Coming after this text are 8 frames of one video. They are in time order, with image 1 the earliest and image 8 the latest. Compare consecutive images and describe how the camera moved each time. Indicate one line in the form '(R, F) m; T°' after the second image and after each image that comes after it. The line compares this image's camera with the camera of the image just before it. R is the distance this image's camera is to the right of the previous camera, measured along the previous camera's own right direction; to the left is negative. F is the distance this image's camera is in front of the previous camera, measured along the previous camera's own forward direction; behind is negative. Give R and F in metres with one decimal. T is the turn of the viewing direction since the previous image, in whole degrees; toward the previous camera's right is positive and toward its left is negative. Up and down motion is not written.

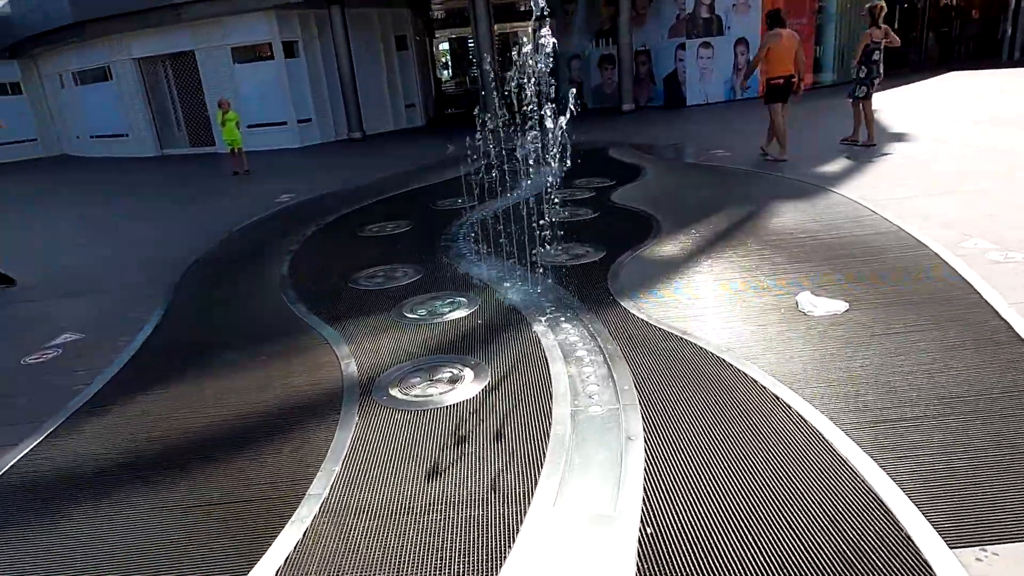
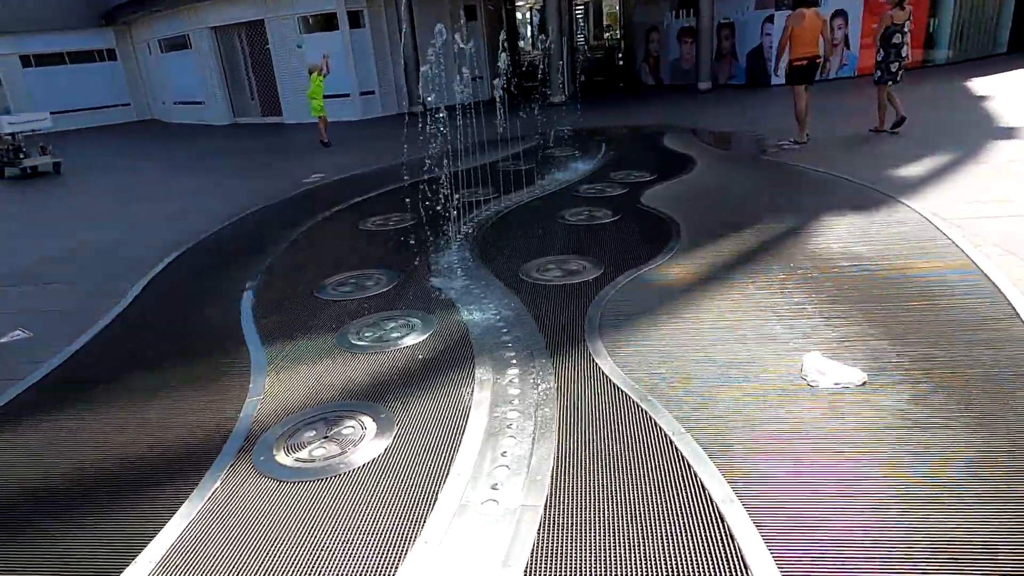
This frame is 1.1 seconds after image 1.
(+0.6, +0.6) m; -7°
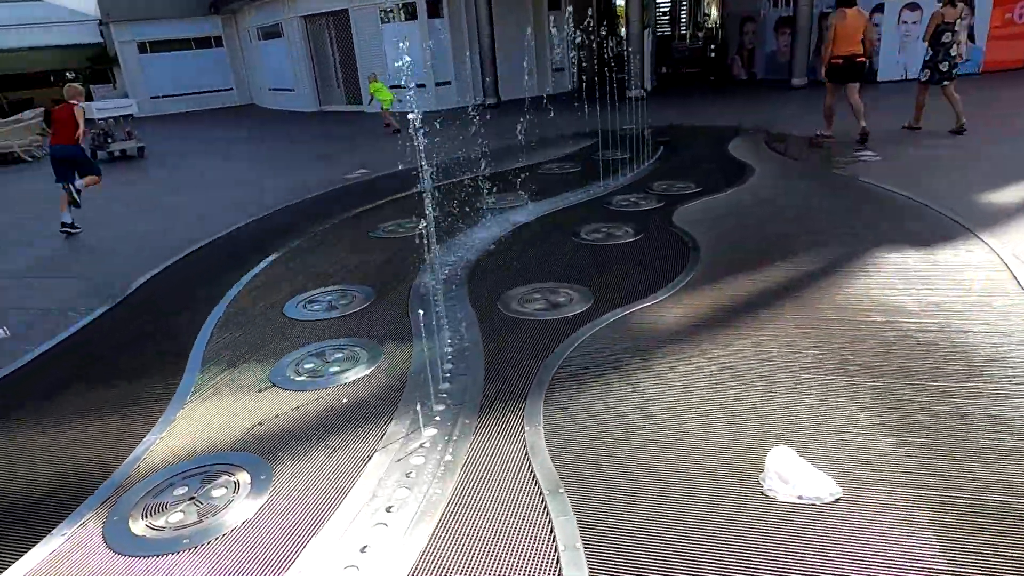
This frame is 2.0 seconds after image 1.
(+0.6, +0.5) m; -8°
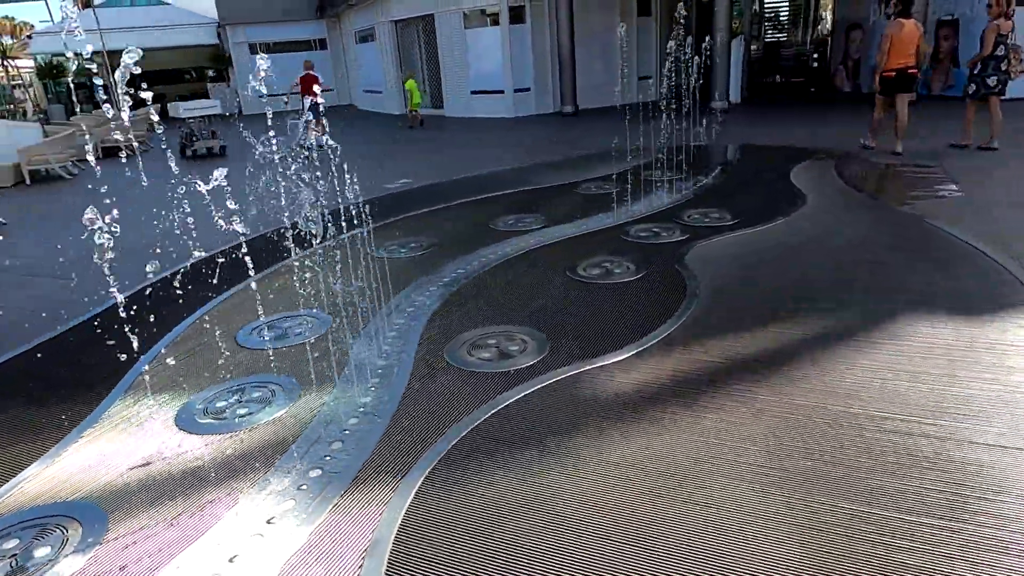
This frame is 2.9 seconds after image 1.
(+0.7, +0.4) m; -9°
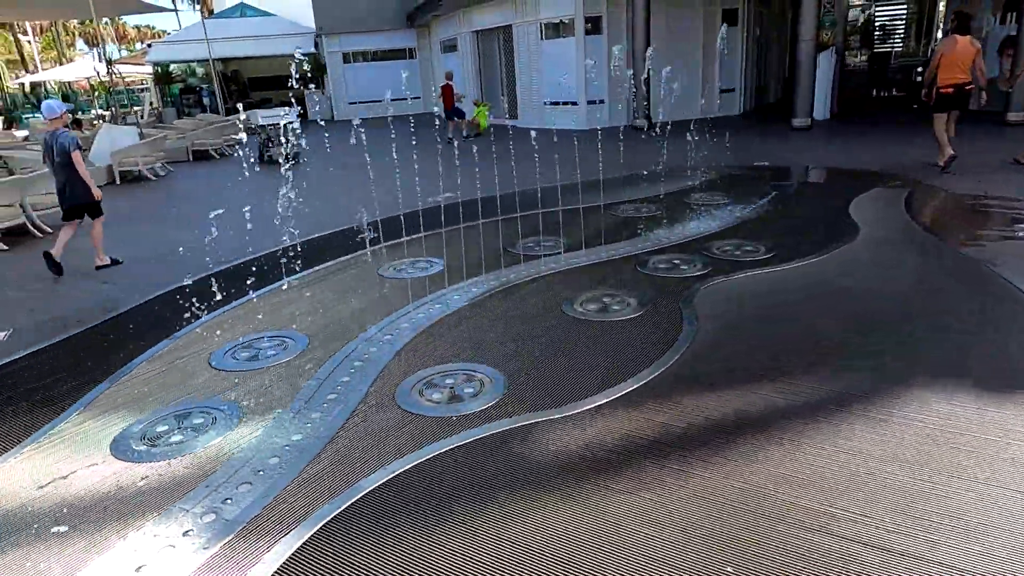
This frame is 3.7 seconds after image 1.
(+0.6, +0.3) m; -8°
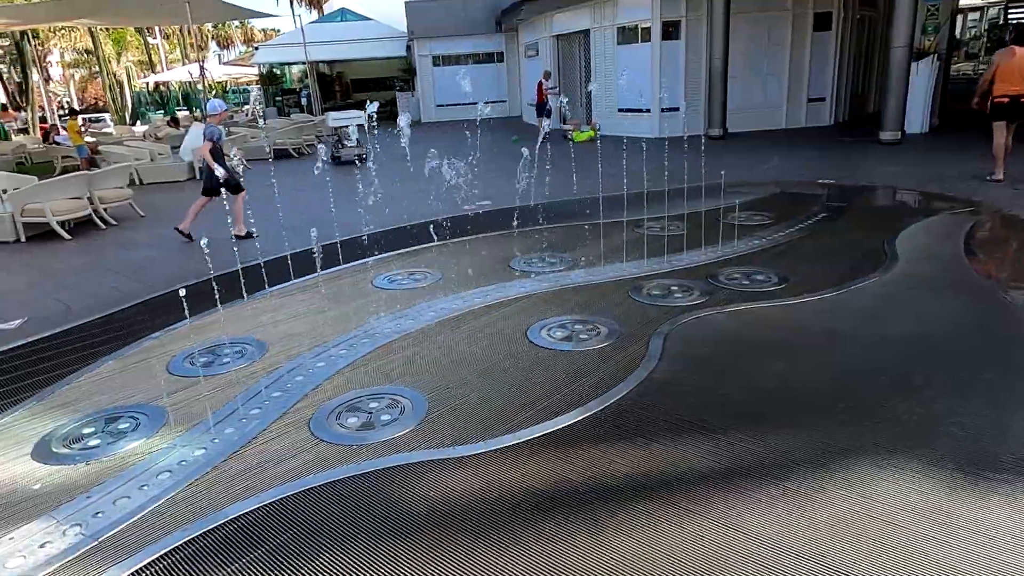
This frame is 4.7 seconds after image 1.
(+0.8, +0.2) m; -8°
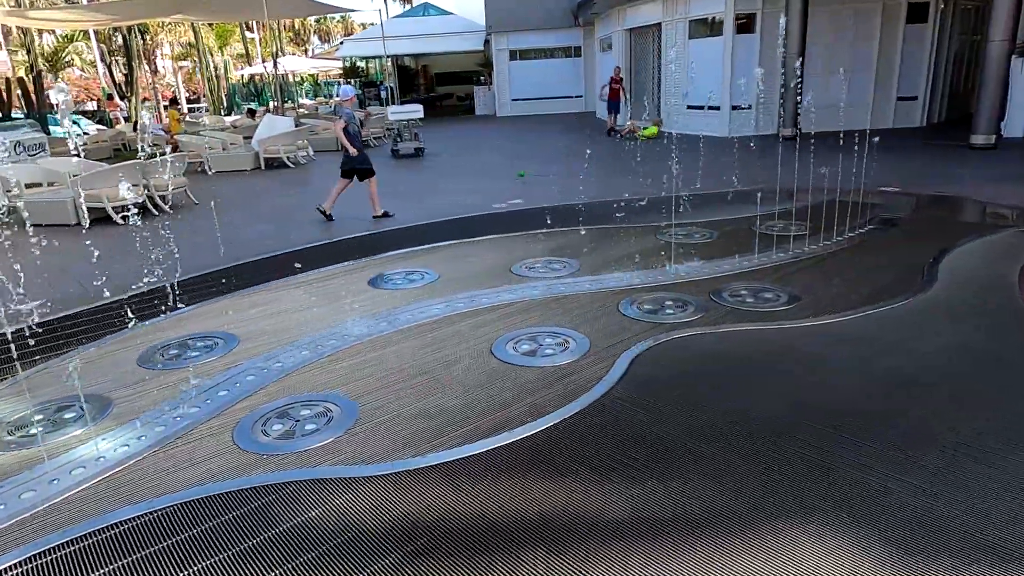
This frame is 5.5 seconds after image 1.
(+0.6, +0.2) m; -7°
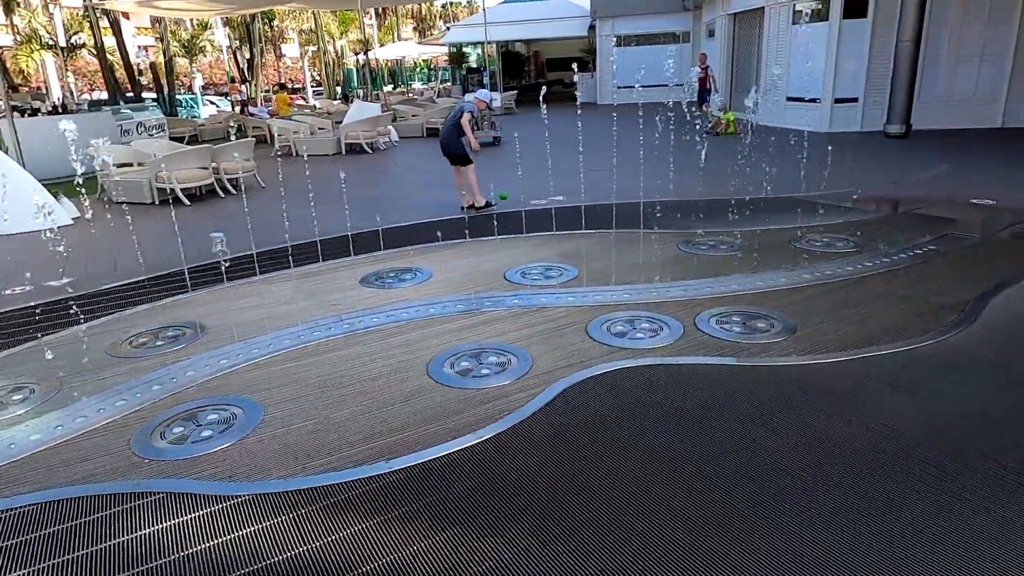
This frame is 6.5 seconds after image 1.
(+0.9, +0.3) m; -10°
